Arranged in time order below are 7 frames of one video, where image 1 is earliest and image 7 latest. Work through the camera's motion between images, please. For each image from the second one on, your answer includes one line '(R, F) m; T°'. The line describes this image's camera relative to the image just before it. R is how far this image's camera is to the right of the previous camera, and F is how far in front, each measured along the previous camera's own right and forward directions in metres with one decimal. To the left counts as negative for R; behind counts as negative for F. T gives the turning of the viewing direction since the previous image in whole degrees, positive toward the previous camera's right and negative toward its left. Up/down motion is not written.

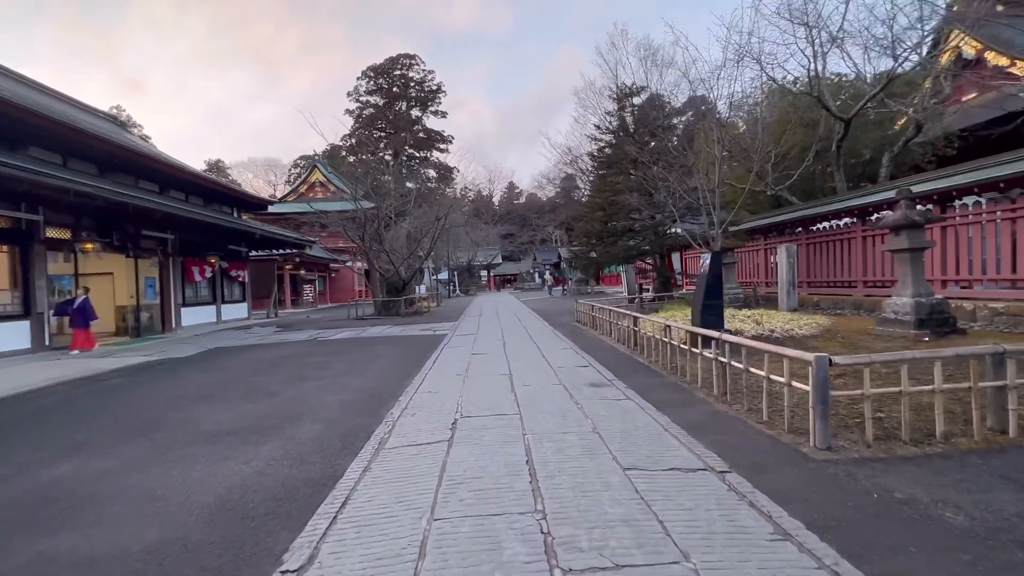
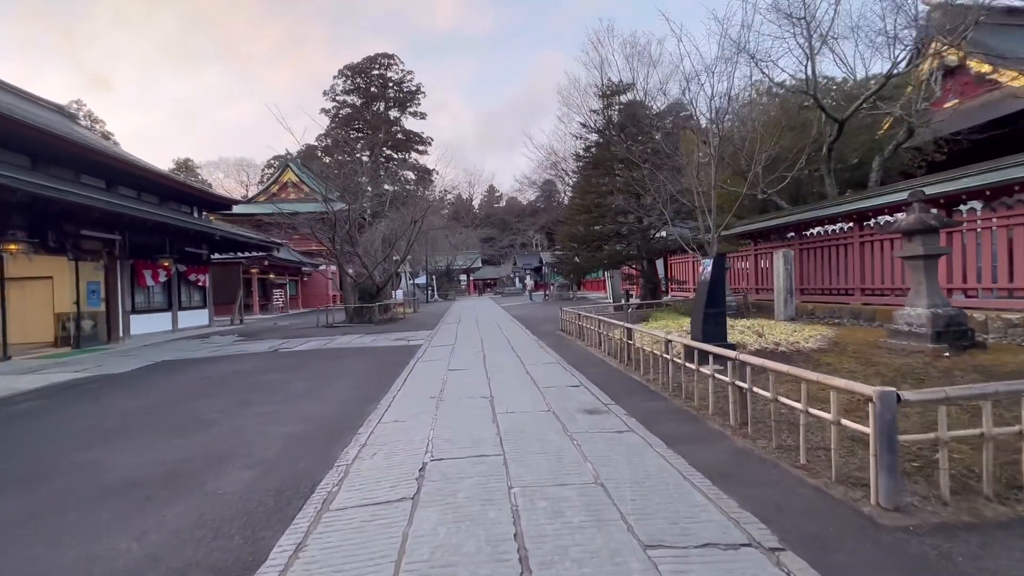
(0.0, +1.0) m; +2°
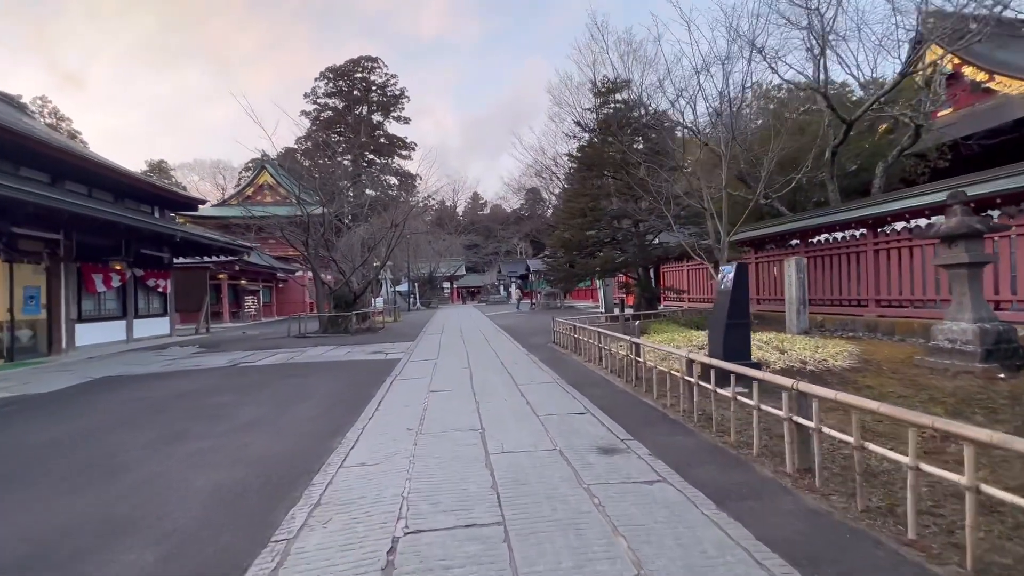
(-0.2, +1.1) m; +2°
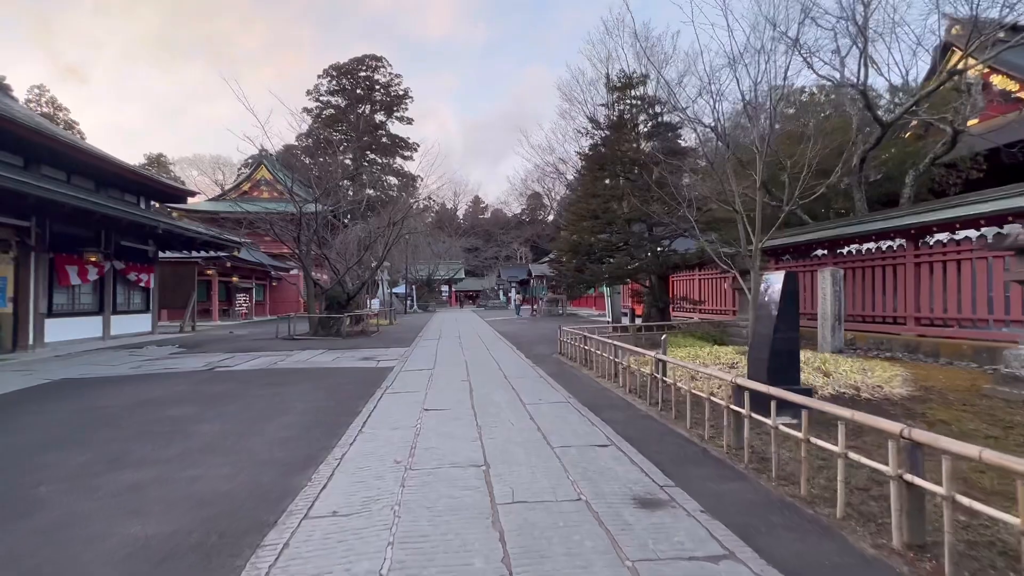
(-0.2, +1.0) m; 0°
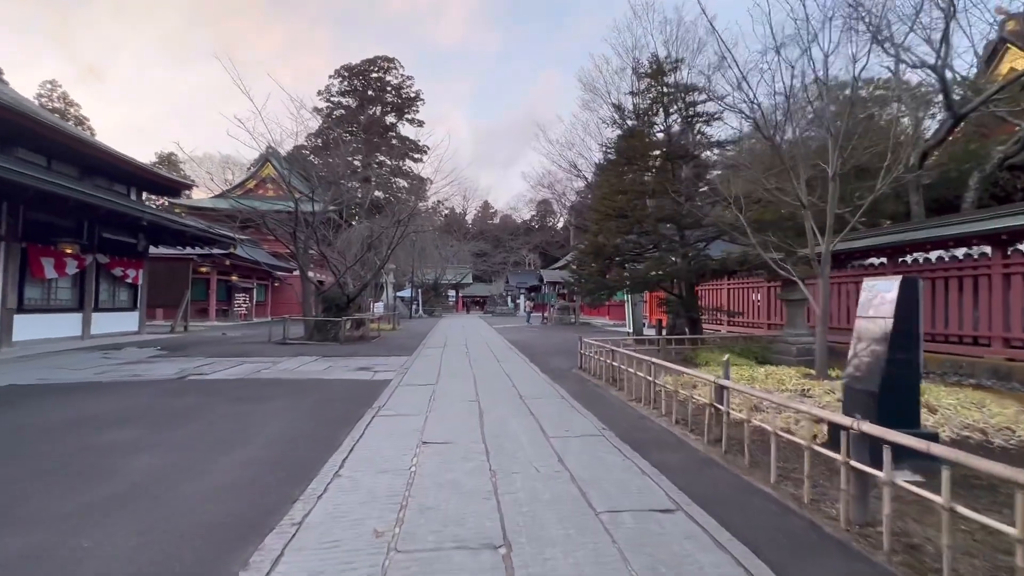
(-0.2, +1.4) m; -1°
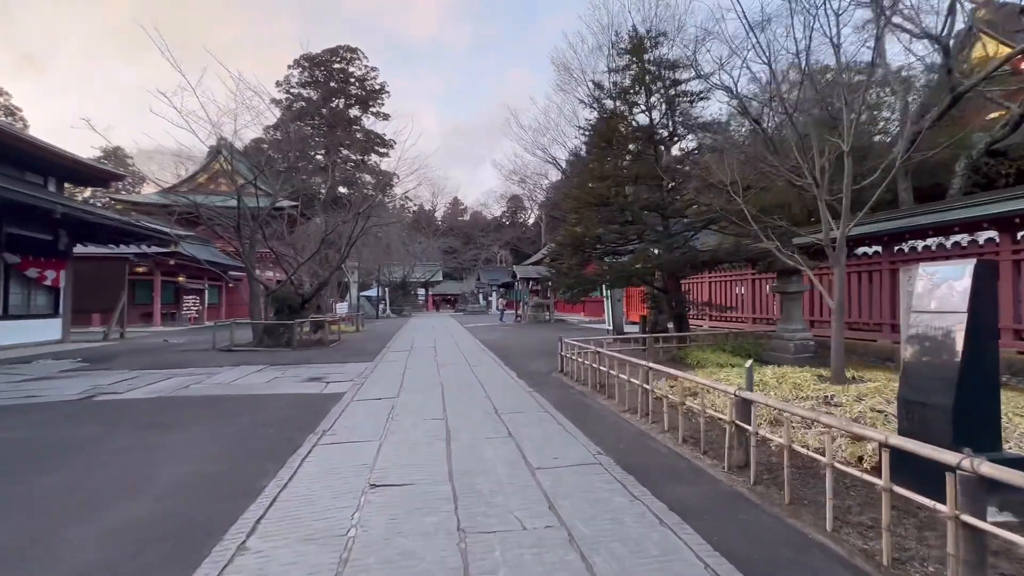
(0.0, +1.2) m; +3°
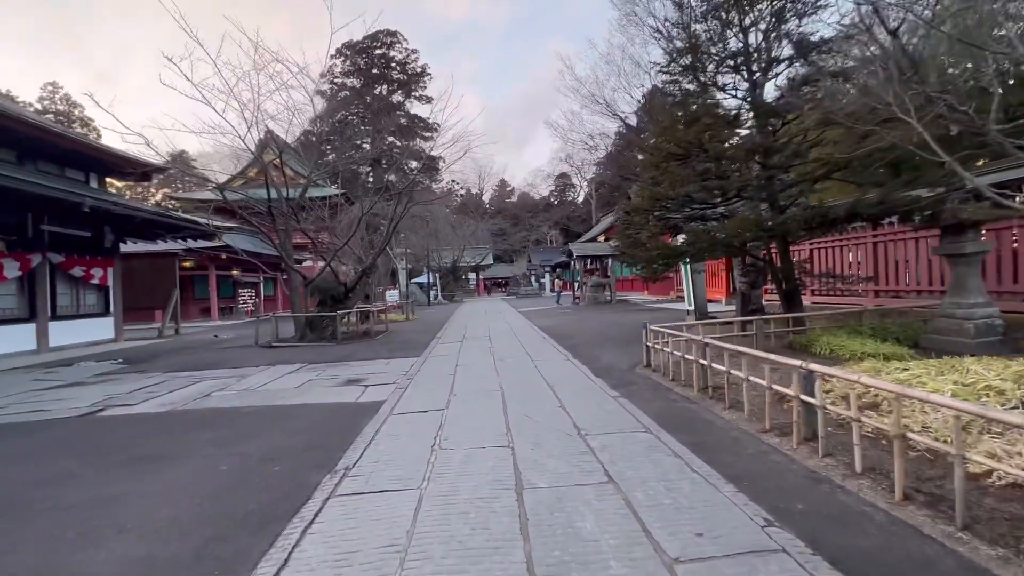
(-0.3, +1.9) m; -6°
